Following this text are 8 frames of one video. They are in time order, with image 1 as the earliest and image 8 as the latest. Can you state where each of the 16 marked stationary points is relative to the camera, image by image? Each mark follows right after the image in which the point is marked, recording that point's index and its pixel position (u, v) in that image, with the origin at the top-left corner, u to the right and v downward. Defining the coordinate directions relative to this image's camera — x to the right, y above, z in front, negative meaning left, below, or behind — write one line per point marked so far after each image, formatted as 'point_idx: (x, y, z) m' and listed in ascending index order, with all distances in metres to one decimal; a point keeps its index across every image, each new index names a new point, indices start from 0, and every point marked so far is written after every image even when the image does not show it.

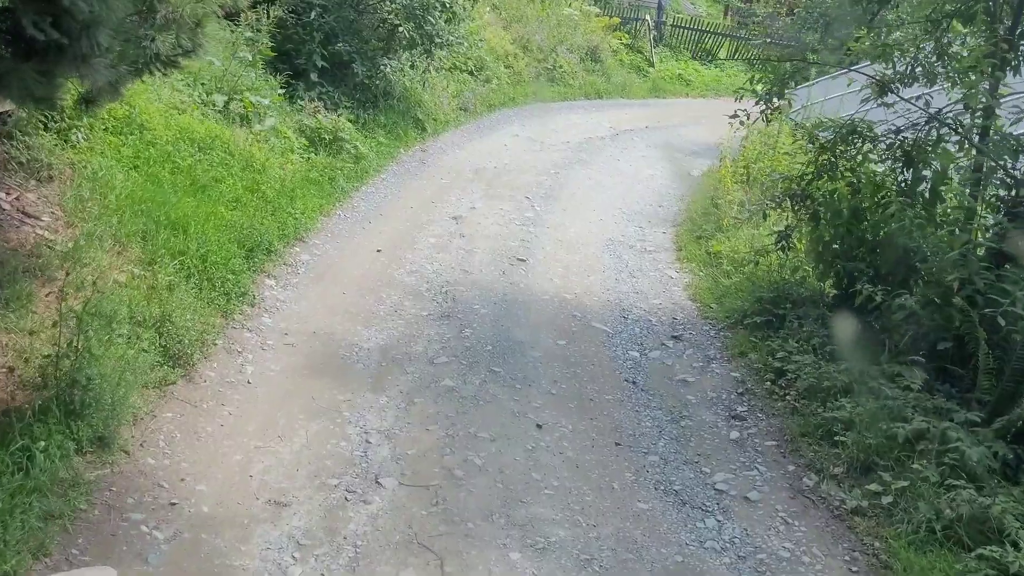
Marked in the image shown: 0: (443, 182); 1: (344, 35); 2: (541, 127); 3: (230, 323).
0: (-0.8, +1.2, +10.3) m
1: (-2.1, +3.1, +11.1) m
2: (+0.5, +2.6, +14.7) m
3: (-1.7, -0.2, +5.5) m
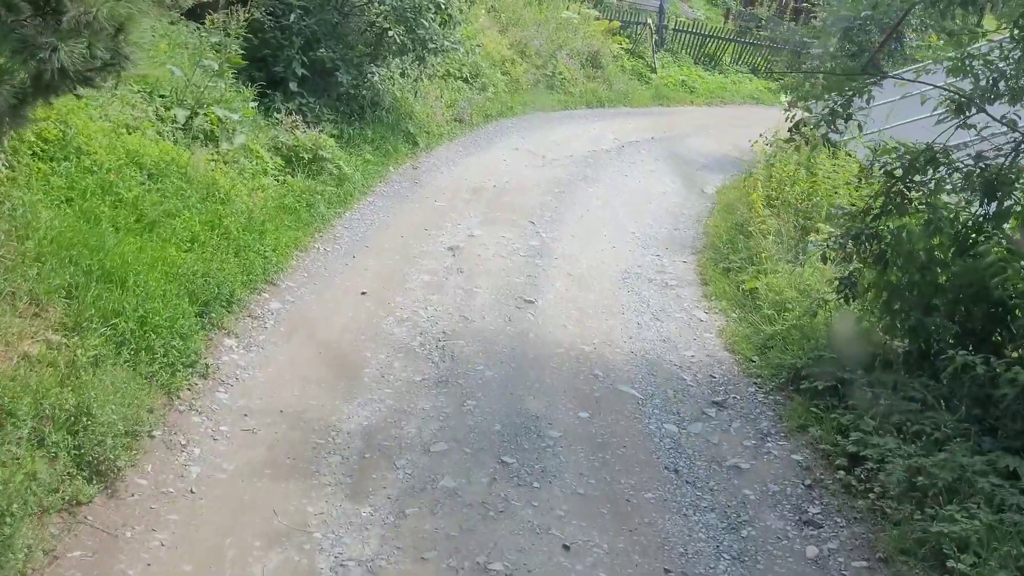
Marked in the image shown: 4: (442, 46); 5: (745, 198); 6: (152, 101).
0: (-0.8, +0.8, +9.2) m
1: (-2.1, +2.7, +10.0) m
2: (+0.4, +2.2, +13.6) m
3: (-1.6, -0.6, +4.4) m
4: (-0.8, +2.9, +10.6) m
5: (+2.8, +1.1, +10.8) m
6: (-2.9, +1.5, +7.2) m
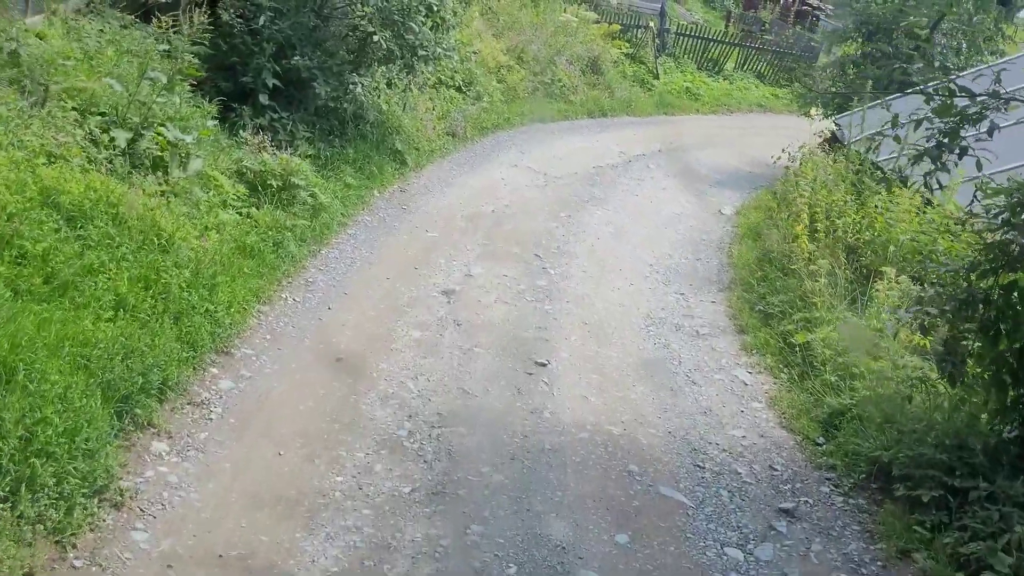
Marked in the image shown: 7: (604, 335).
0: (-0.7, +0.5, +8.0) m
1: (-2.1, +2.3, +8.8) m
2: (+0.4, +1.8, +12.4) m
3: (-1.6, -0.9, +3.2) m
4: (-0.8, +2.5, +9.4) m
5: (+2.8, +0.7, +9.6) m
6: (-2.8, +1.1, +6.0) m
7: (+0.7, -0.3, +6.6) m
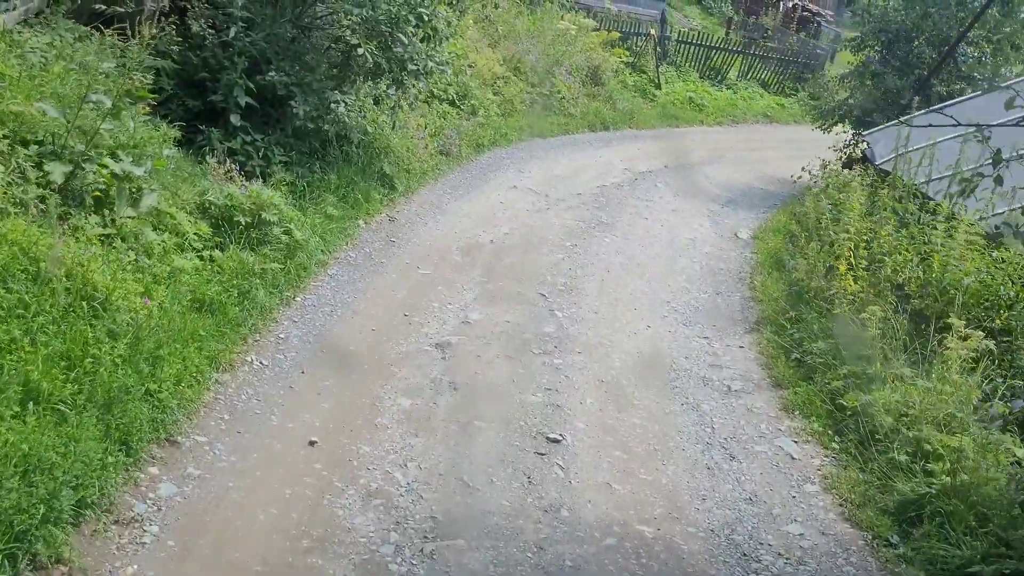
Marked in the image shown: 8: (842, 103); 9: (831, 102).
0: (-0.7, +0.1, +7.1) m
1: (-2.1, +2.0, +7.9) m
2: (+0.4, +1.5, +11.5) m
3: (-1.5, -1.3, +2.2) m
4: (-0.8, +2.1, +8.5) m
5: (+2.8, +0.3, +8.7) m
6: (-2.8, +0.8, +5.1) m
7: (+0.7, -0.7, +5.7) m
8: (+4.9, +2.8, +13.5) m
9: (+4.9, +2.8, +13.8) m
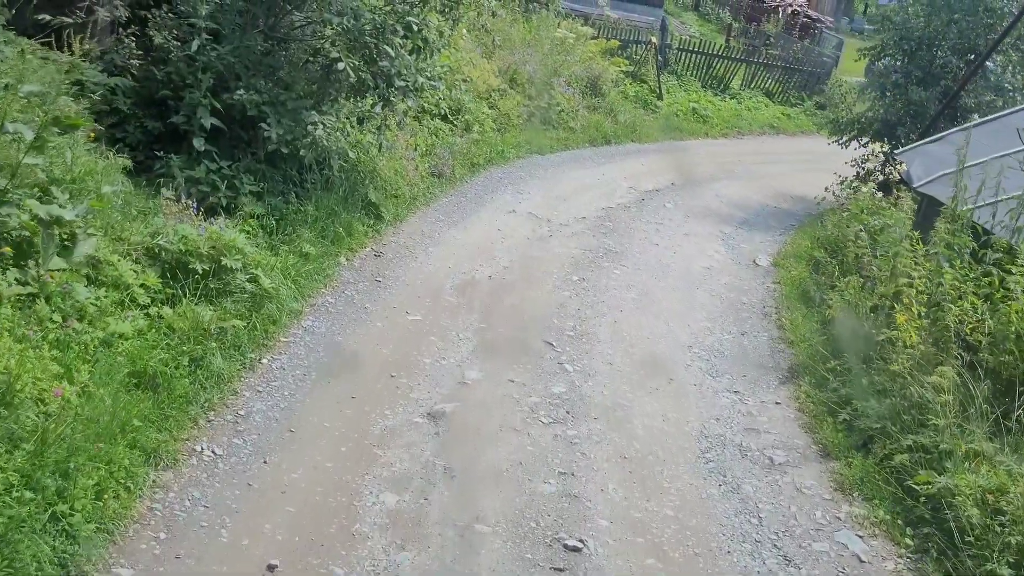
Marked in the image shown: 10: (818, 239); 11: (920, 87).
0: (-0.7, -0.2, +6.2) m
1: (-2.1, +1.6, +7.0) m
2: (+0.4, +1.1, +10.6) m
3: (-1.4, -1.6, +1.3) m
4: (-0.8, +1.8, +7.6) m
5: (+2.8, 0.0, +7.9) m
6: (-2.8, +0.4, +4.2) m
7: (+0.7, -1.0, +4.8) m
8: (+4.9, +2.4, +12.7) m
9: (+4.8, +2.5, +13.0) m
10: (+3.5, +0.6, +10.4) m
11: (+5.4, +2.7, +12.0) m
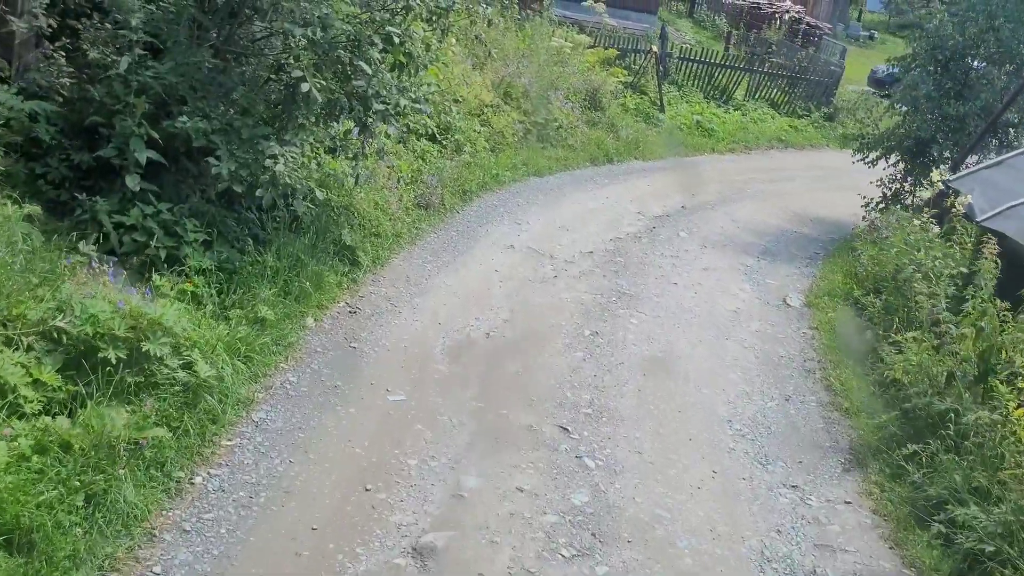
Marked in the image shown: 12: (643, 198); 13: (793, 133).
0: (-0.7, -0.6, +5.0) m
1: (-2.0, +1.2, +5.8) m
2: (+0.3, +0.7, +9.5) m
3: (-1.3, -2.0, +0.1) m
4: (-0.8, +1.3, +6.5) m
5: (+2.8, -0.4, +6.7) m
6: (-2.7, 0.0, +3.0) m
7: (+0.8, -1.4, +3.6) m
8: (+4.8, +2.0, +11.6) m
9: (+4.8, +2.1, +11.8) m
10: (+3.5, +0.2, +9.2) m
11: (+5.4, +2.3, +10.9) m
12: (+1.7, +1.2, +11.8) m
13: (+5.8, +3.2, +18.6) m
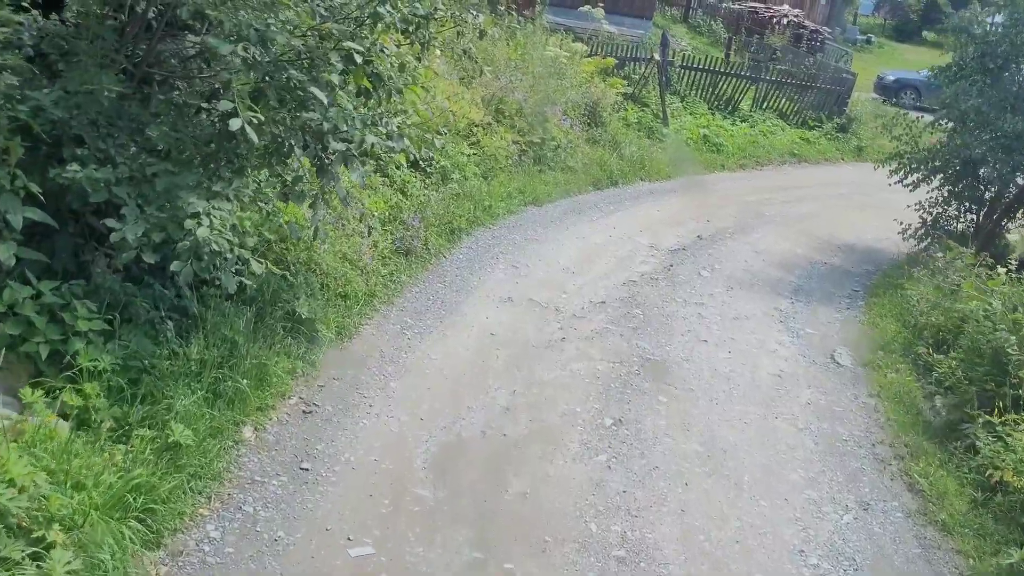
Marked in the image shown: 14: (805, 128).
0: (-0.6, -1.1, +3.6) m
1: (-2.0, +0.7, +4.4) m
2: (+0.3, +0.2, +8.1) m
3: (-1.2, -2.4, -1.3) m
4: (-0.8, +0.9, +5.1) m
5: (+2.8, -0.8, +5.4) m
6: (-2.7, -0.5, +1.5) m
7: (+0.9, -1.8, +2.2) m
8: (+4.8, +1.6, +10.2) m
9: (+4.7, +1.6, +10.5) m
10: (+3.5, -0.3, +7.9) m
11: (+5.3, +1.8, +9.6) m
12: (+1.7, +0.7, +10.5) m
13: (+5.6, +2.7, +17.3) m
14: (+6.2, +3.4, +18.9) m
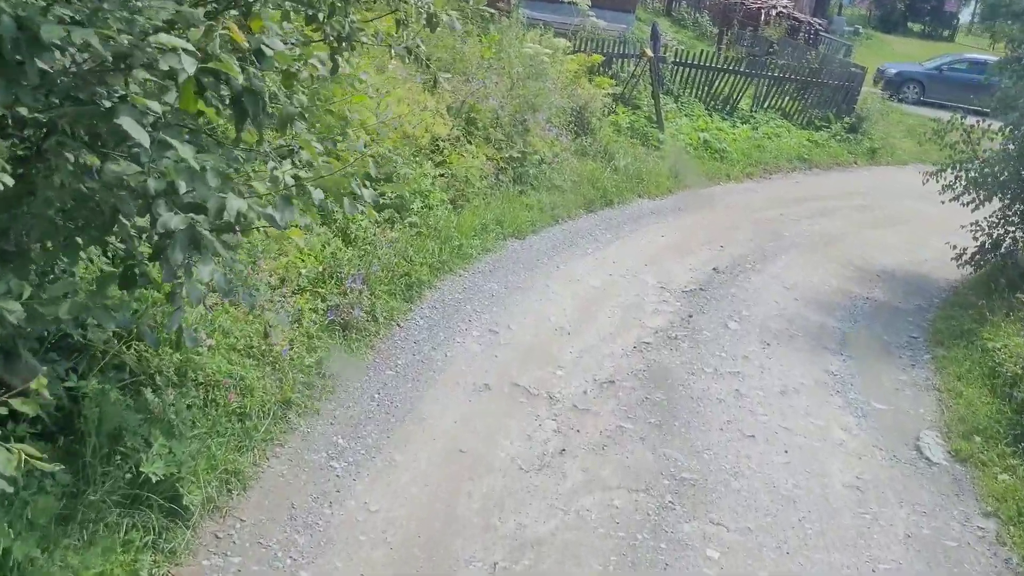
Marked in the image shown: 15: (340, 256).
0: (-0.7, -1.6, +1.7) m
1: (-2.1, +0.2, +2.5) m
2: (+0.1, -0.3, +6.2) m
3: (-1.1, -2.9, -3.2) m
4: (-0.9, +0.4, +3.2) m
5: (+2.8, -1.2, +3.5) m
6: (-2.7, -1.0, -0.4) m
7: (+0.9, -2.3, +0.3) m
8: (+4.5, +1.2, +8.4) m
9: (+4.4, +1.3, +8.7) m
10: (+3.3, -0.7, +6.1) m
11: (+5.1, +1.5, +7.8) m
12: (+1.4, +0.3, +8.6) m
13: (+5.2, +2.4, +15.5) m
14: (+5.7, +3.0, +17.2) m
15: (-1.1, +0.2, +5.8) m
